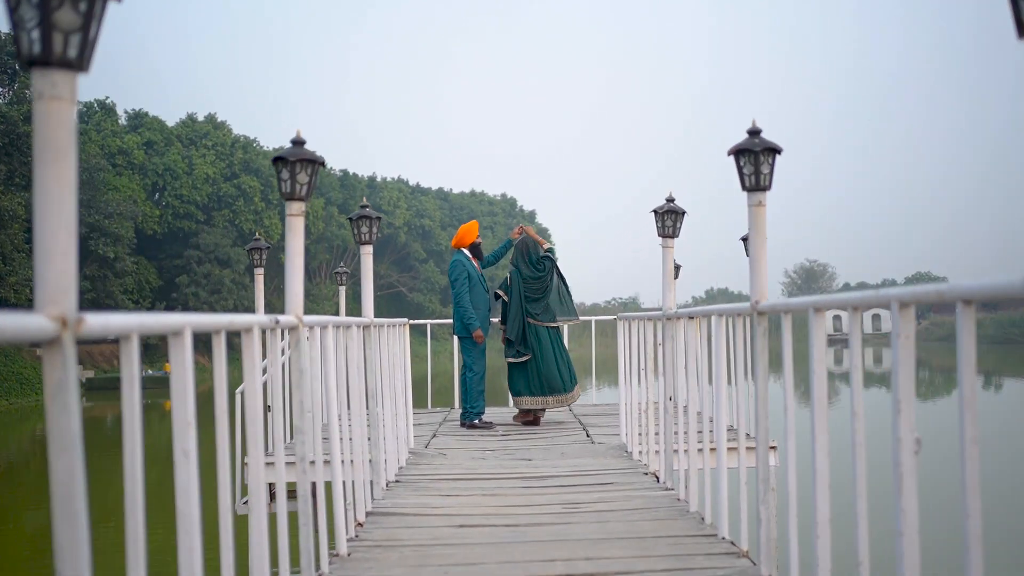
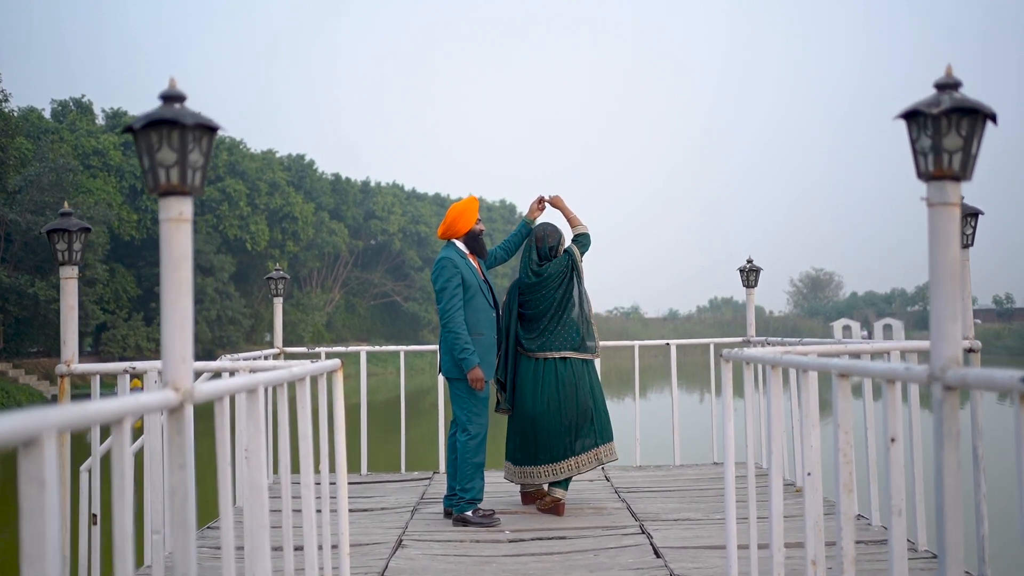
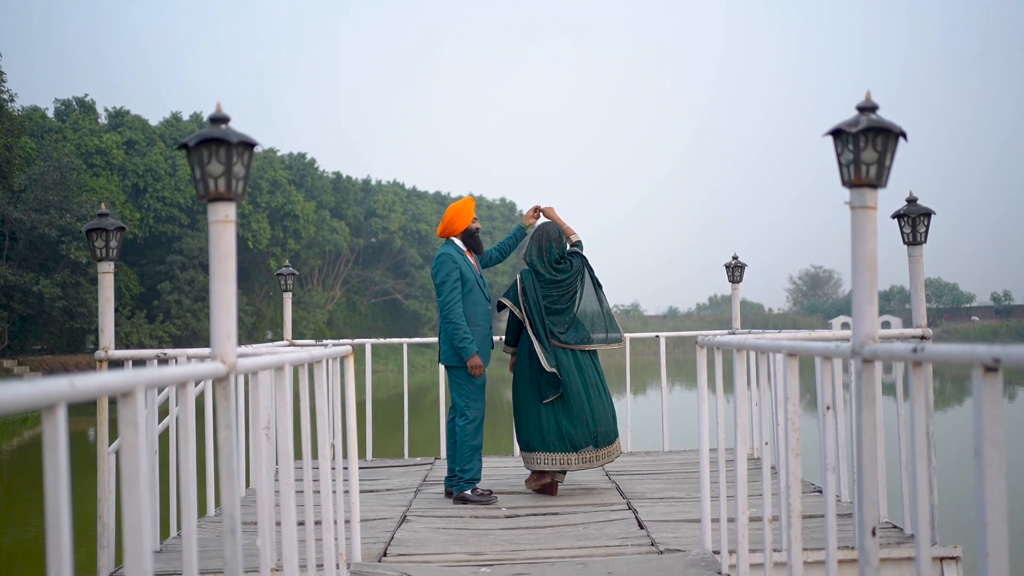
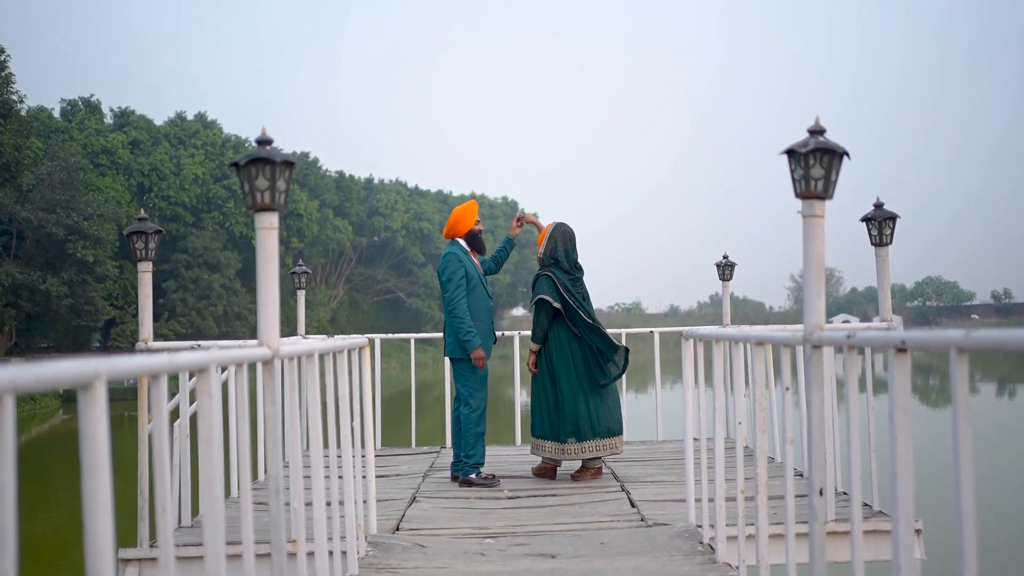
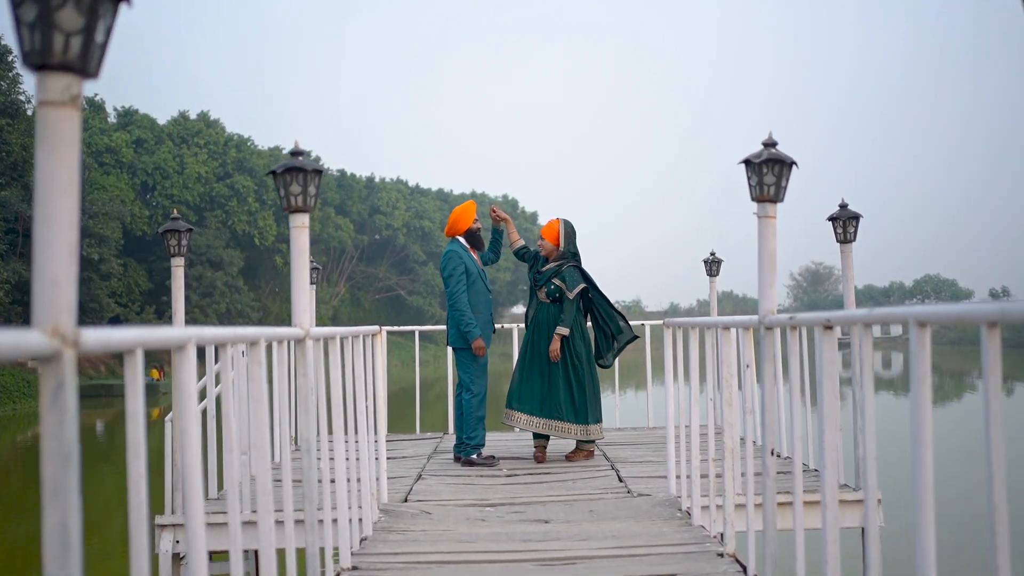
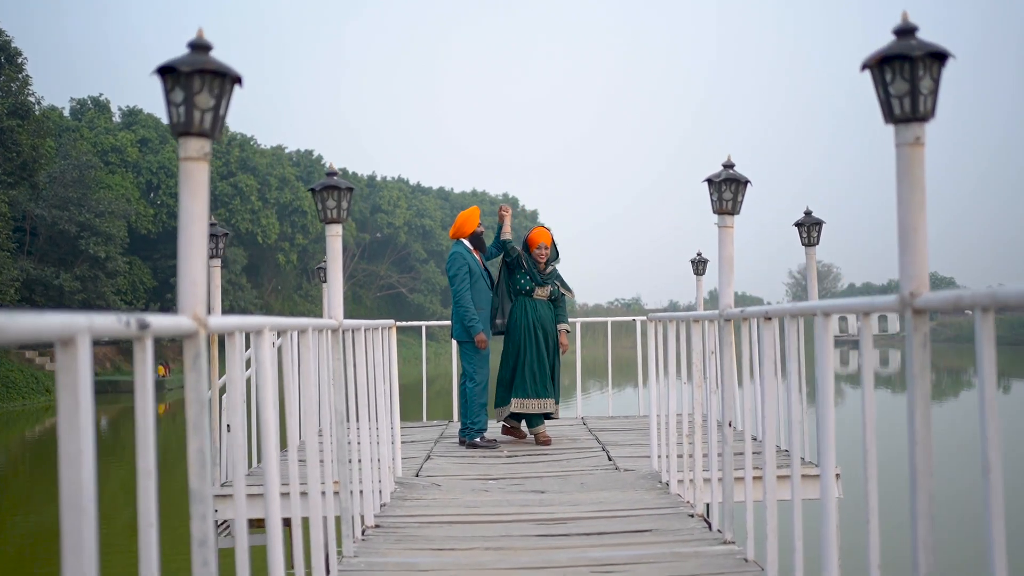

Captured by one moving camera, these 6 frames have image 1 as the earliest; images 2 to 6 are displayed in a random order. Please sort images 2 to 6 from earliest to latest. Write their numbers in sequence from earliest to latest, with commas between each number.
6, 5, 4, 3, 2
